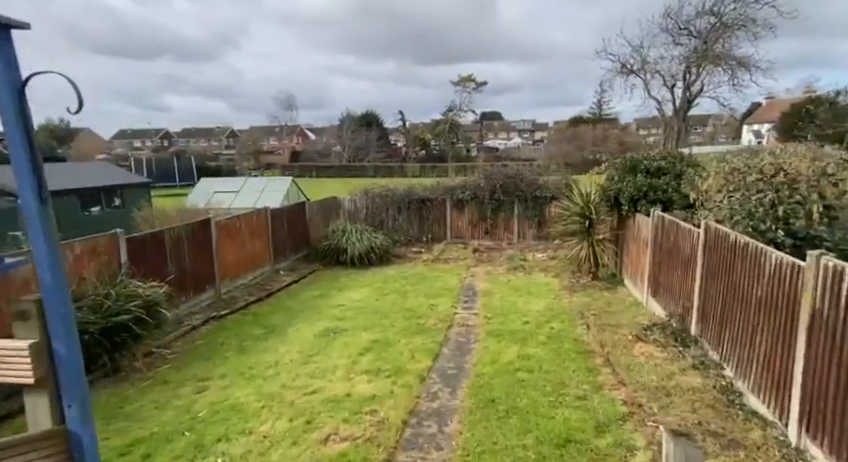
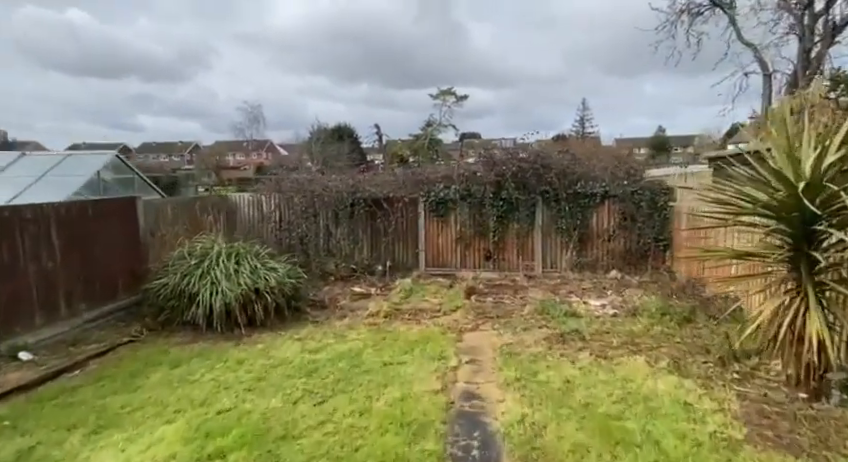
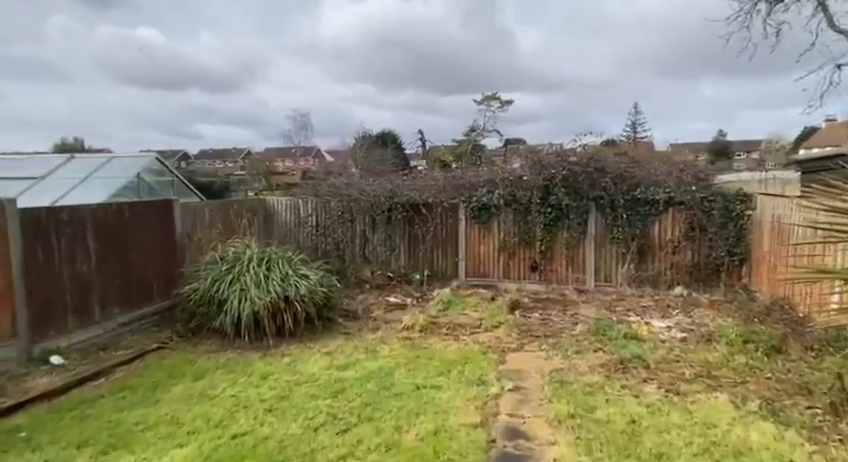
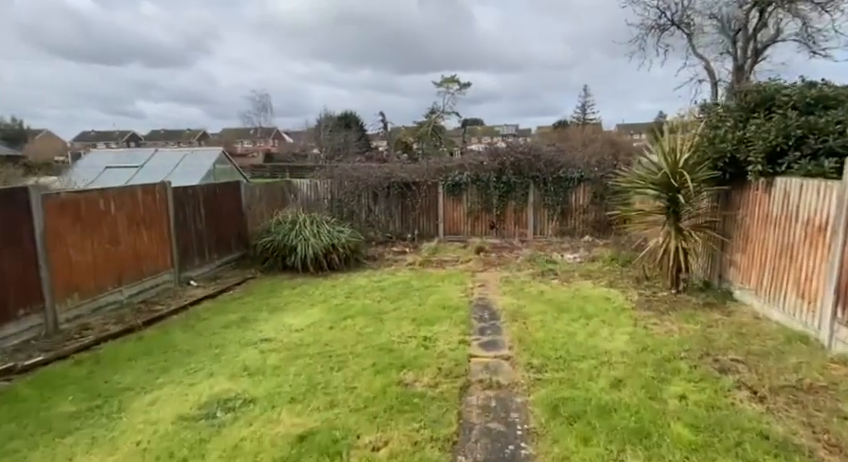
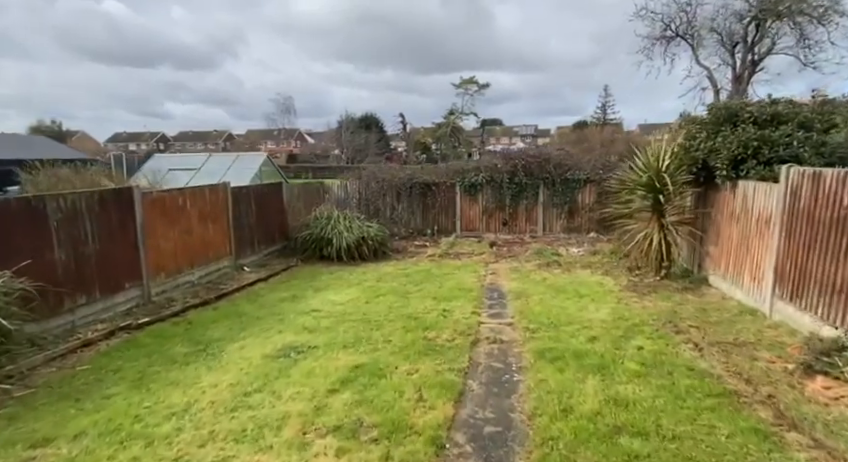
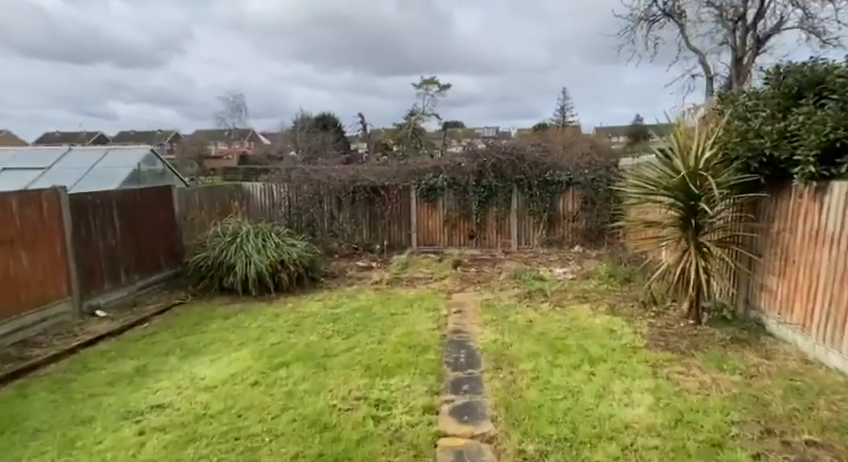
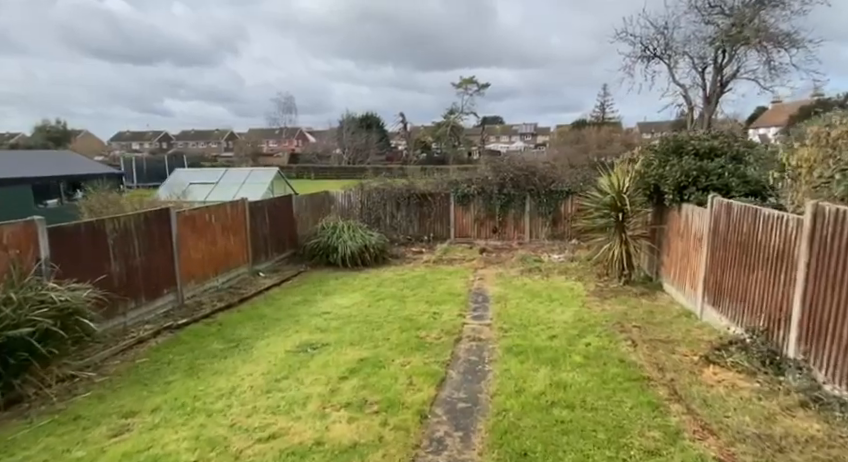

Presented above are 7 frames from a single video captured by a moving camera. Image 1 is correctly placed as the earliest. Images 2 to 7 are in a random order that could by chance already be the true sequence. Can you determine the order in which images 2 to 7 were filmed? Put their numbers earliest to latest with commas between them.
7, 5, 4, 6, 2, 3
